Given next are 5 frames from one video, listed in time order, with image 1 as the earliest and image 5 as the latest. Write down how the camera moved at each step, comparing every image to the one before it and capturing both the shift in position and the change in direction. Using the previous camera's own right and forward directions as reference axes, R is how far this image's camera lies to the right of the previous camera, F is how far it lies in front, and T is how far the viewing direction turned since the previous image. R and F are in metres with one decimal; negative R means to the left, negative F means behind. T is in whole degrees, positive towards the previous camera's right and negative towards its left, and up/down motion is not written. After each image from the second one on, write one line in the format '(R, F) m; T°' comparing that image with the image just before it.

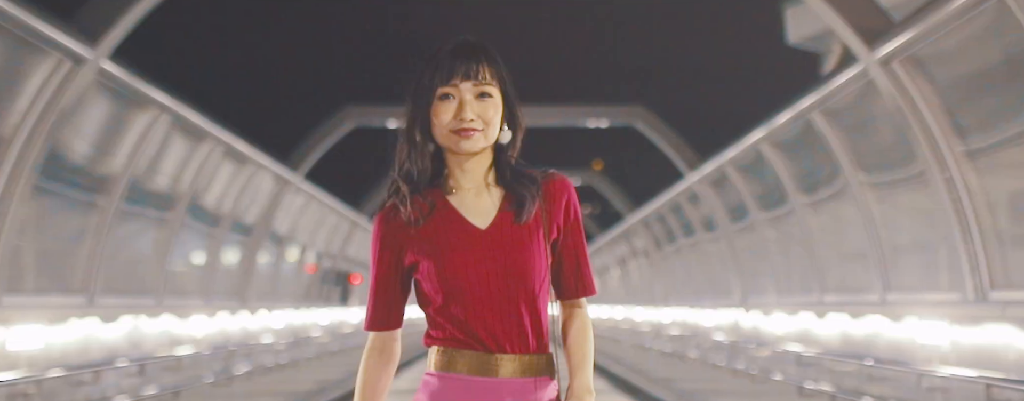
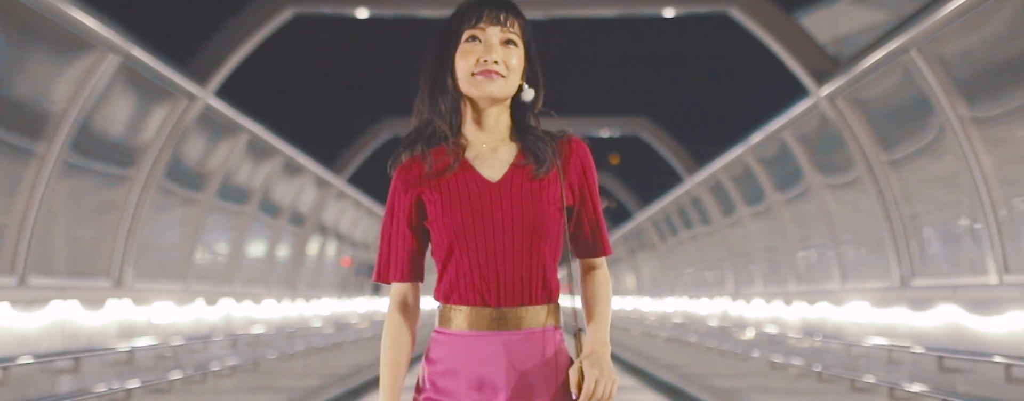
(0.0, -1.7) m; -2°
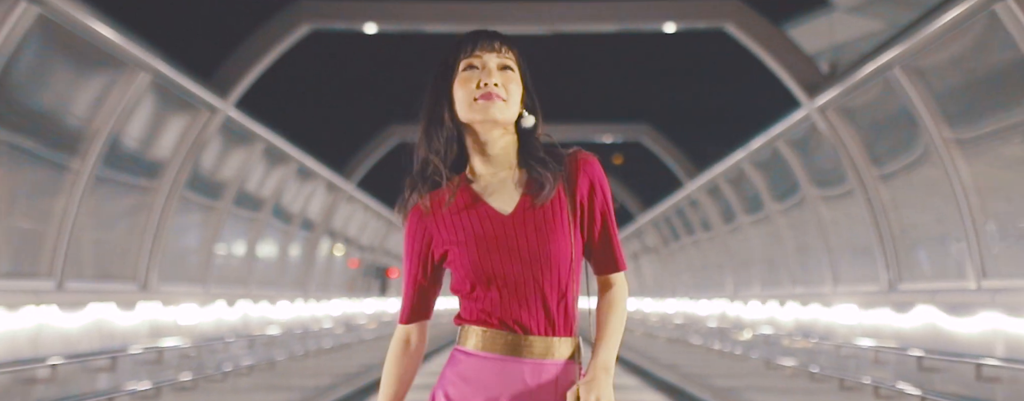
(0.0, -0.4) m; 0°
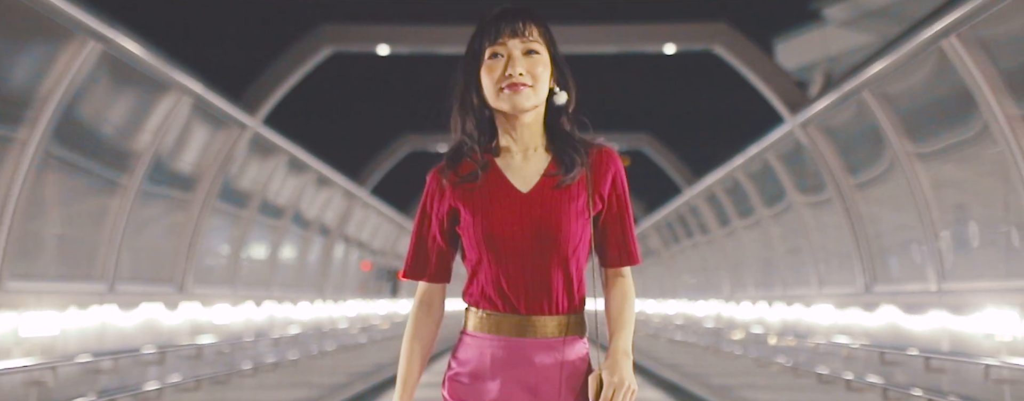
(0.0, -0.7) m; -1°
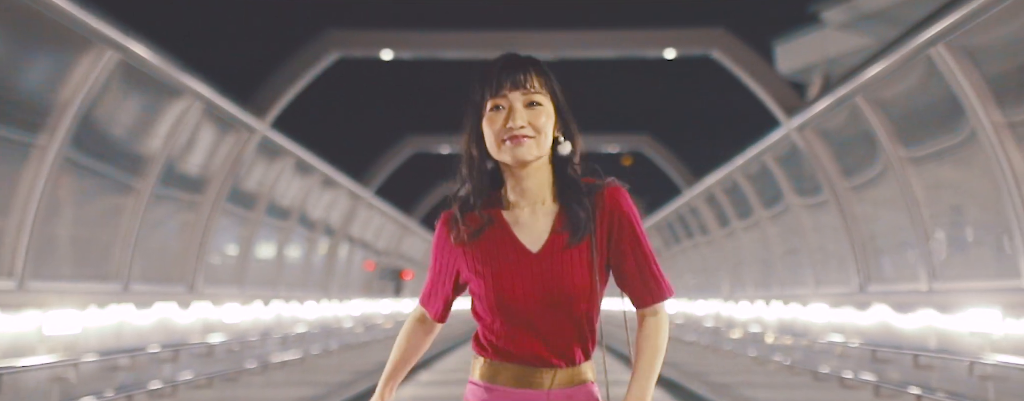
(0.0, -0.2) m; 0°
